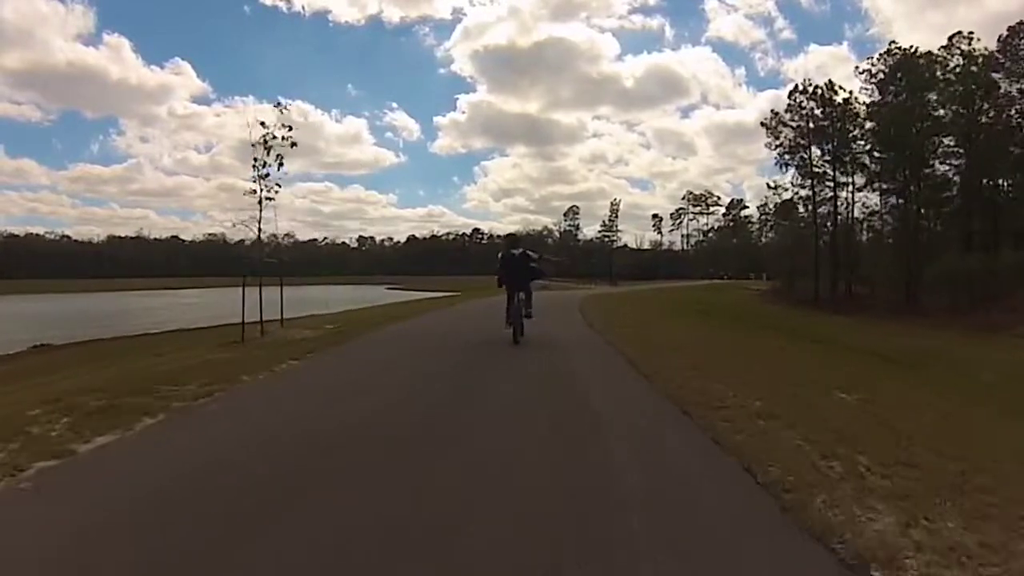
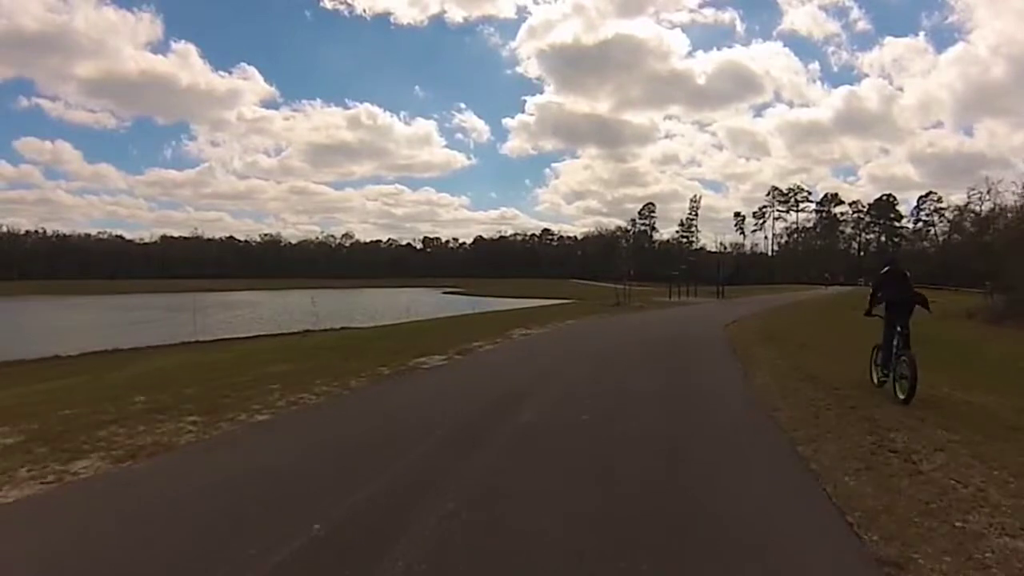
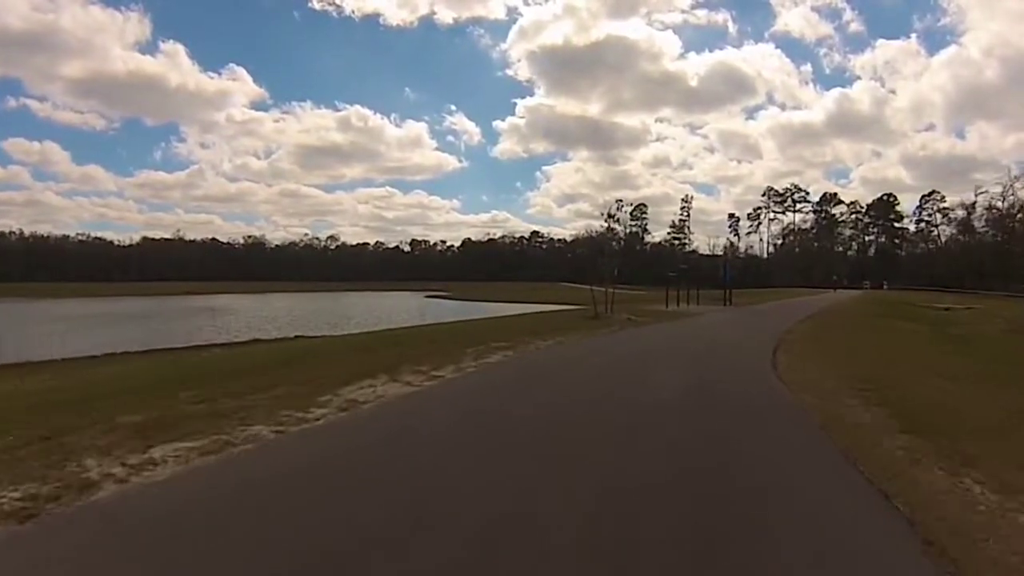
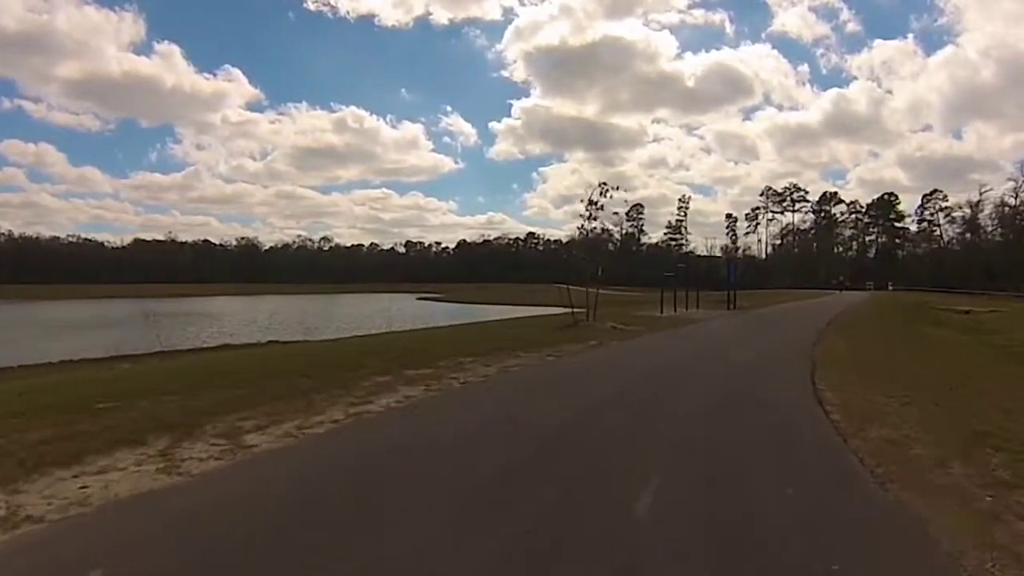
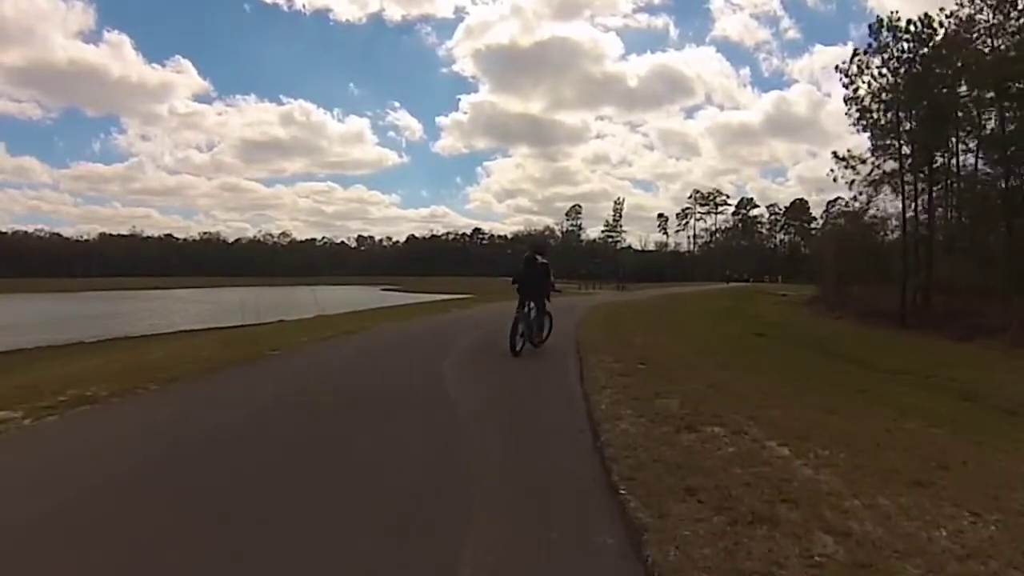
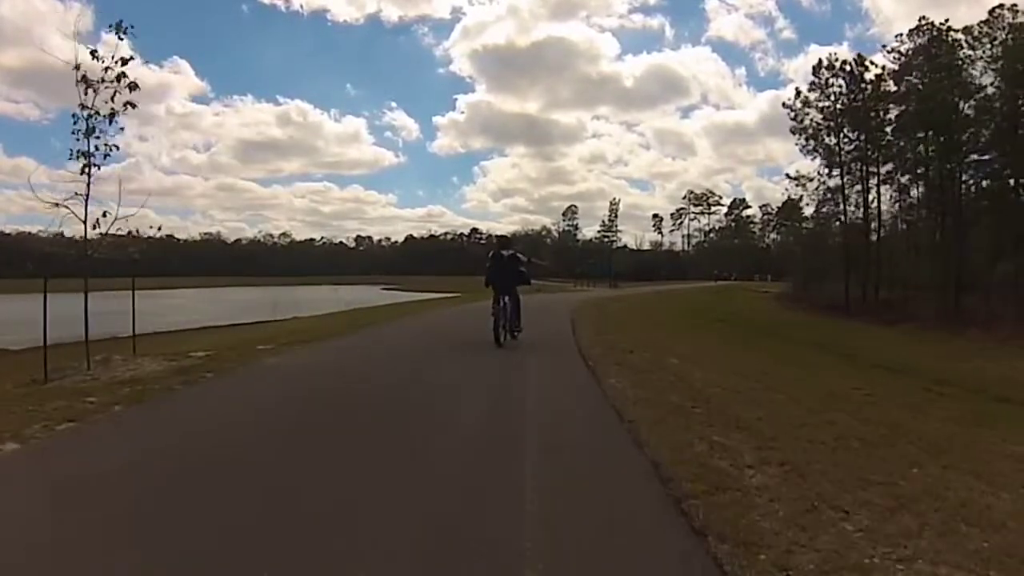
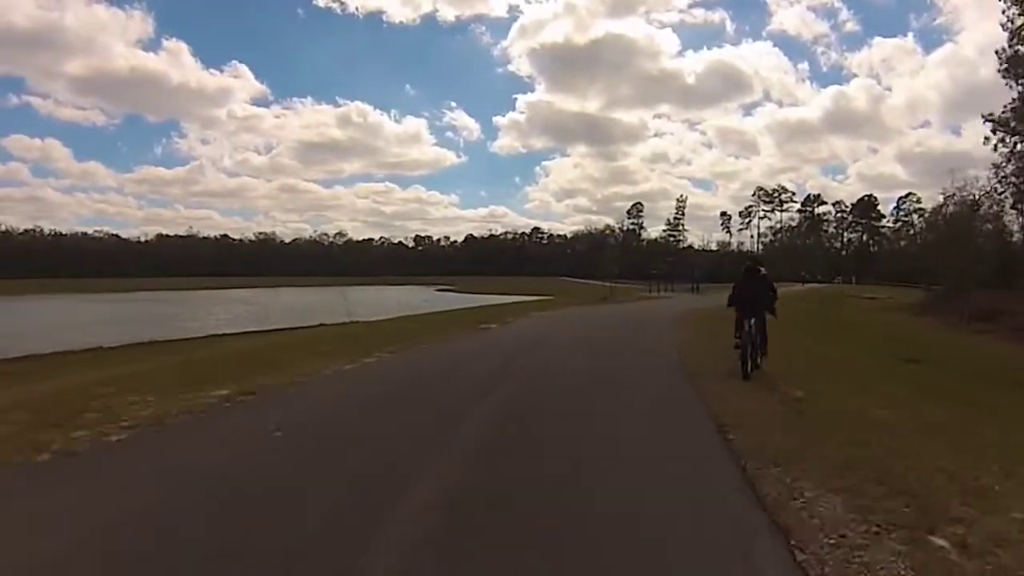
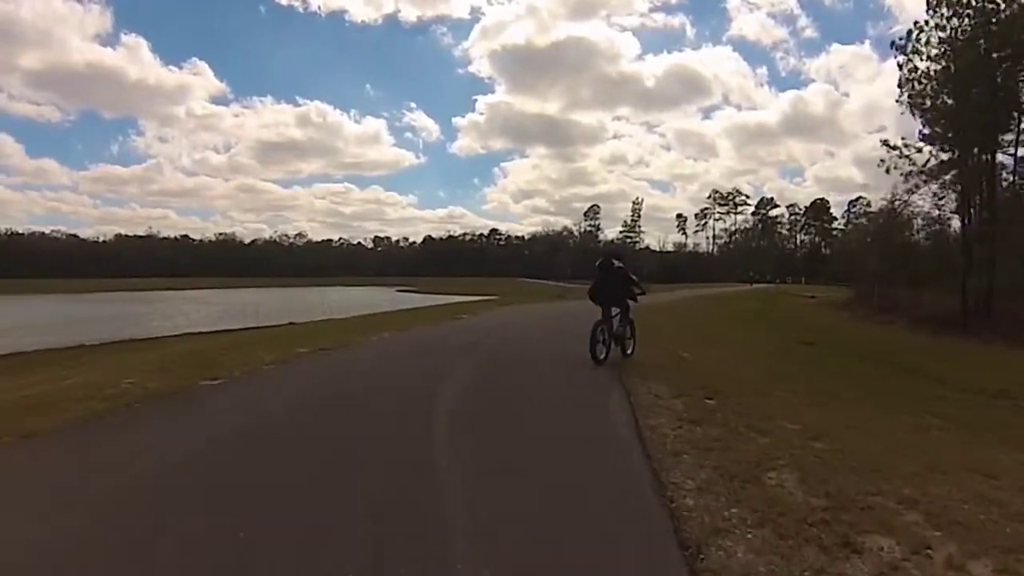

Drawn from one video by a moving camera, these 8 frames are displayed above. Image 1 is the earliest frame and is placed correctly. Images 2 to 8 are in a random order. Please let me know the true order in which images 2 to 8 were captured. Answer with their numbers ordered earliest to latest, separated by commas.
6, 5, 8, 7, 2, 3, 4
